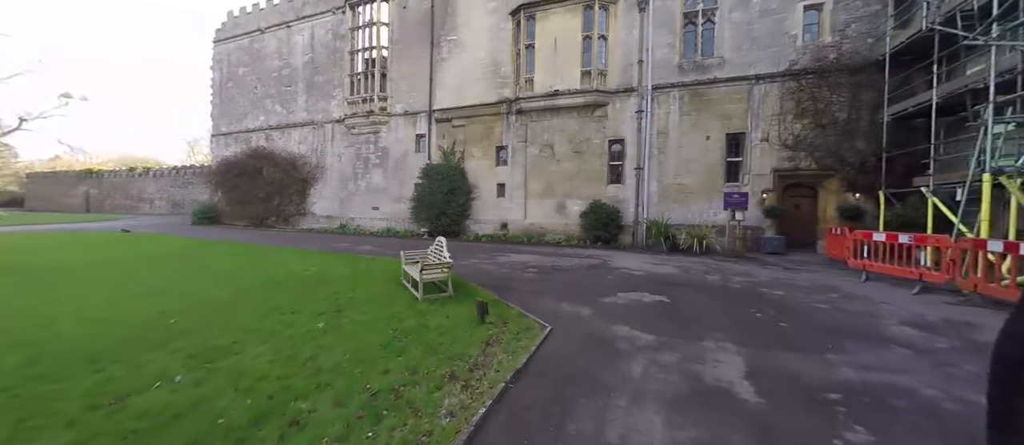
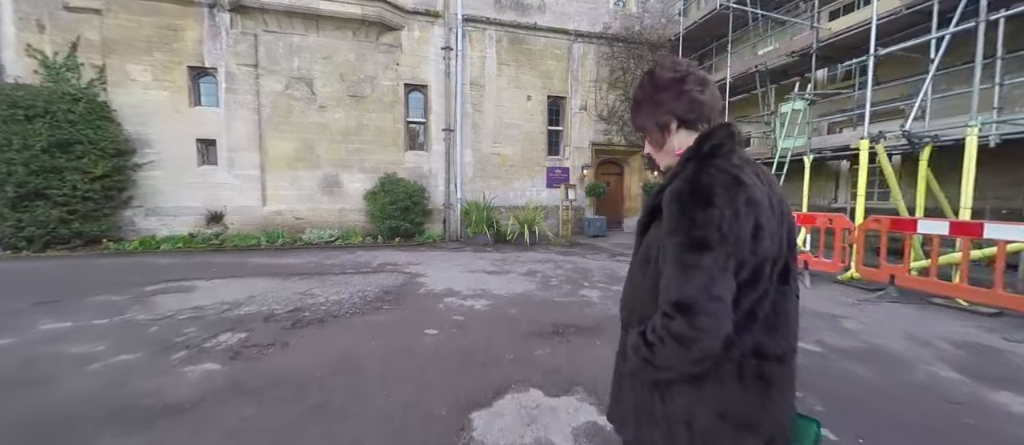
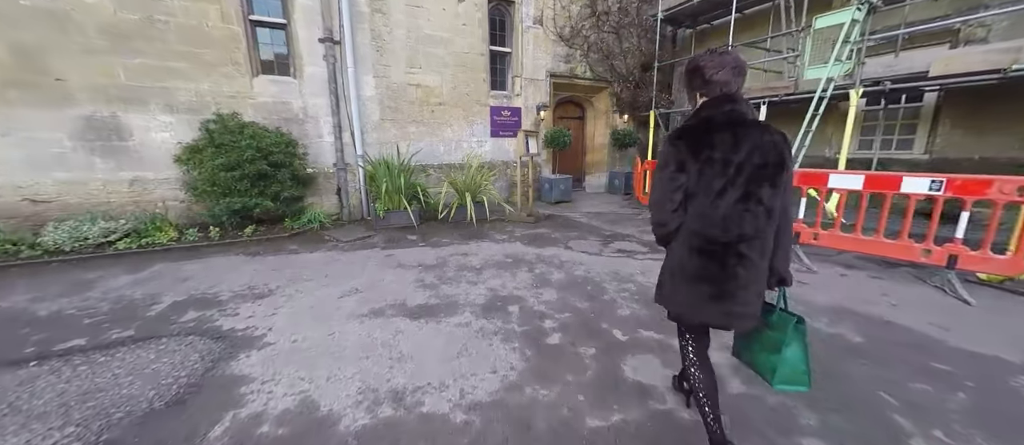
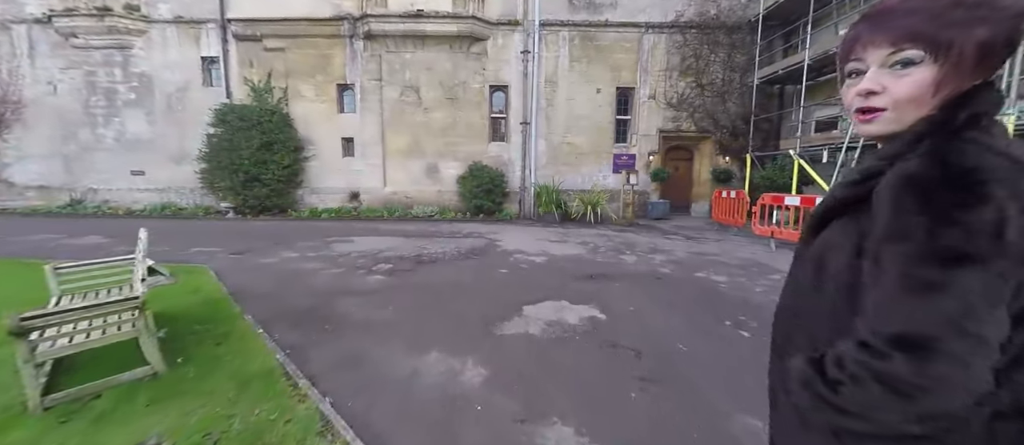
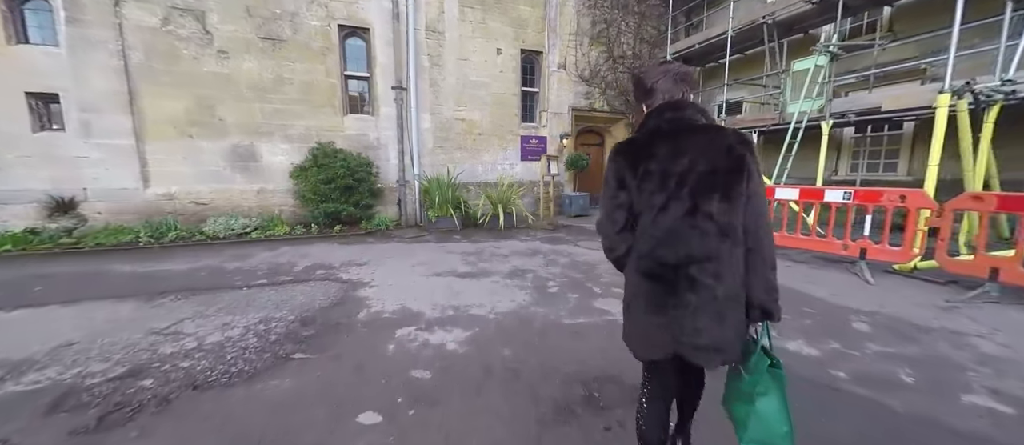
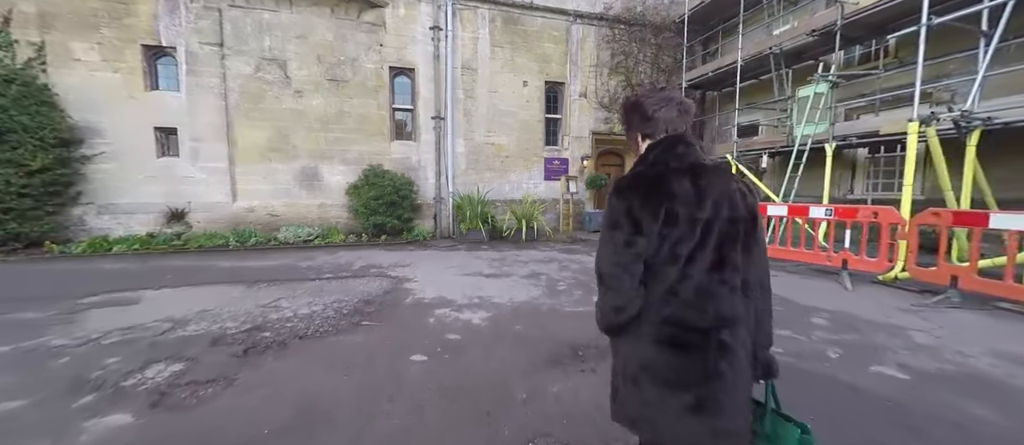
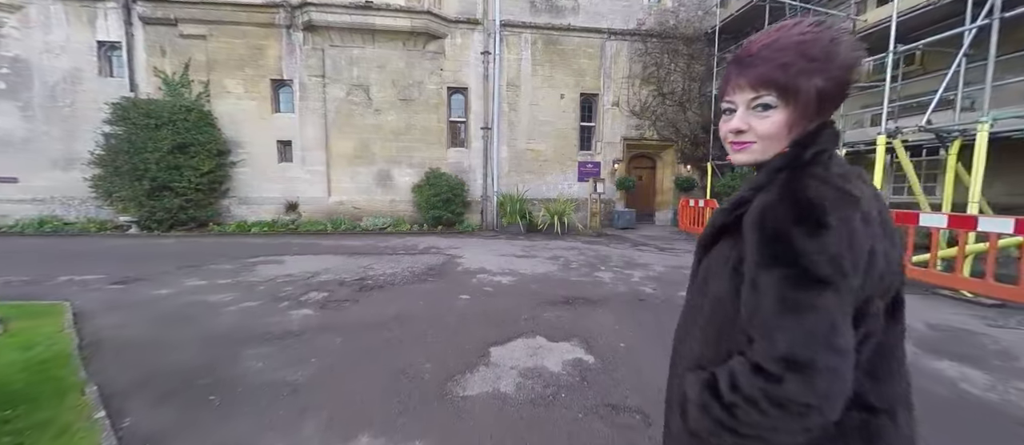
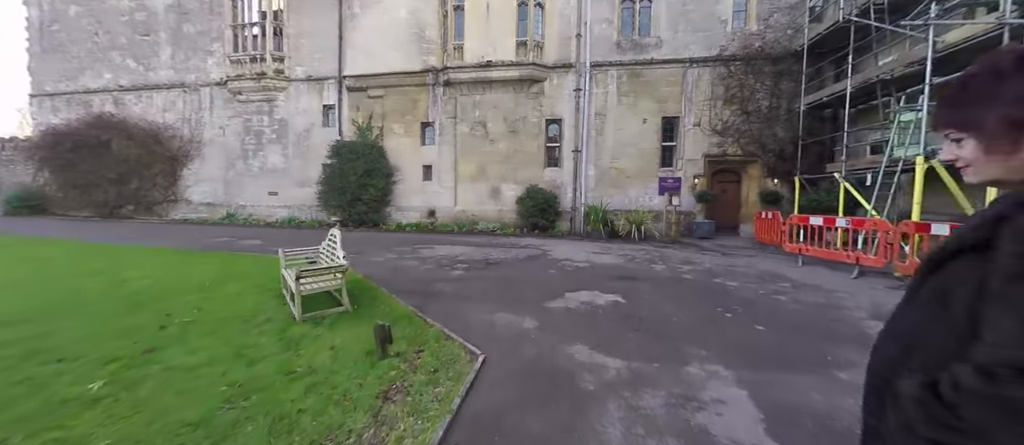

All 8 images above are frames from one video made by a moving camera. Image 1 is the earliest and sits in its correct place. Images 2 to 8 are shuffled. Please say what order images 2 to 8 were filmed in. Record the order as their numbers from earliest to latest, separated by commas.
8, 4, 7, 2, 6, 5, 3
